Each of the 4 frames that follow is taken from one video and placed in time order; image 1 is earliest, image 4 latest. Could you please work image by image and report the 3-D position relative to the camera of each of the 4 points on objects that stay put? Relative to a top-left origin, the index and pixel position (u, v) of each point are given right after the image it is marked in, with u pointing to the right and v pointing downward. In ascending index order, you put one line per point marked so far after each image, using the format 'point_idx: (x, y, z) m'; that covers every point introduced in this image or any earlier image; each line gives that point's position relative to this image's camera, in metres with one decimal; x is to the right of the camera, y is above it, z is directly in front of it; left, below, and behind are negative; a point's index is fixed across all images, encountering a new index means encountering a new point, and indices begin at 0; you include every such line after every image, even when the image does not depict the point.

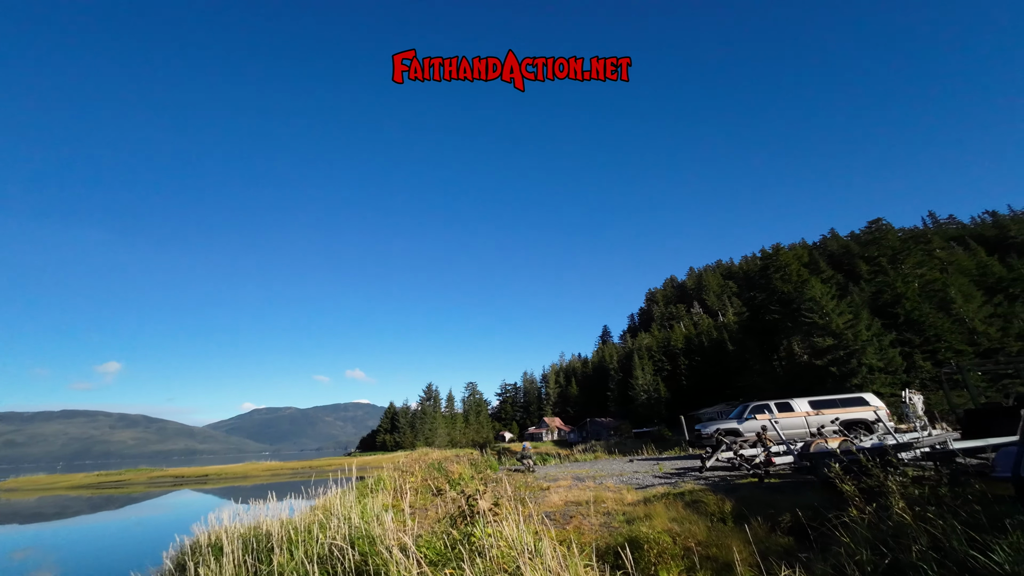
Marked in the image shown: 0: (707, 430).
0: (+4.3, -3.0, +9.8) m
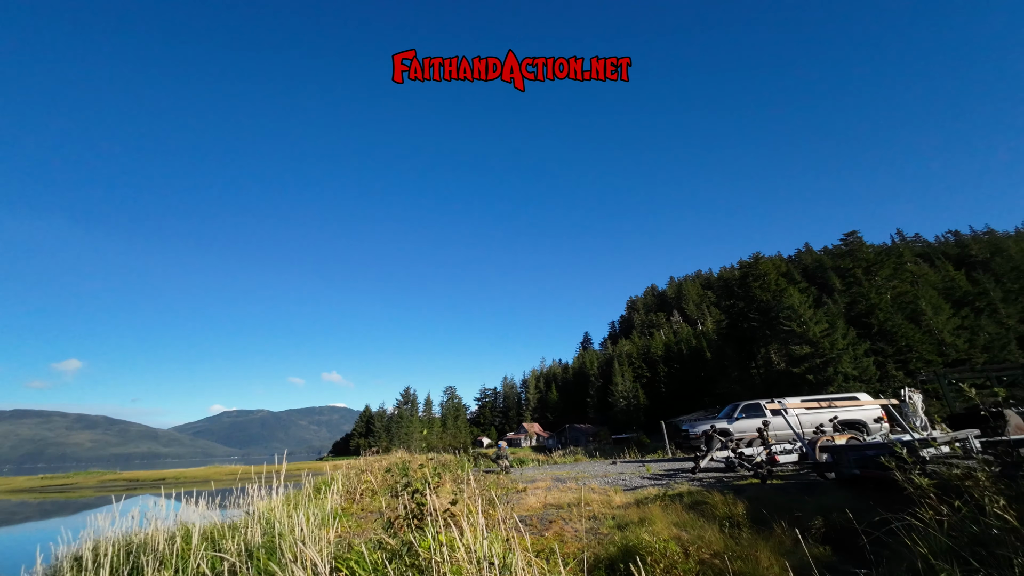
0: (+3.8, -2.9, +9.3) m
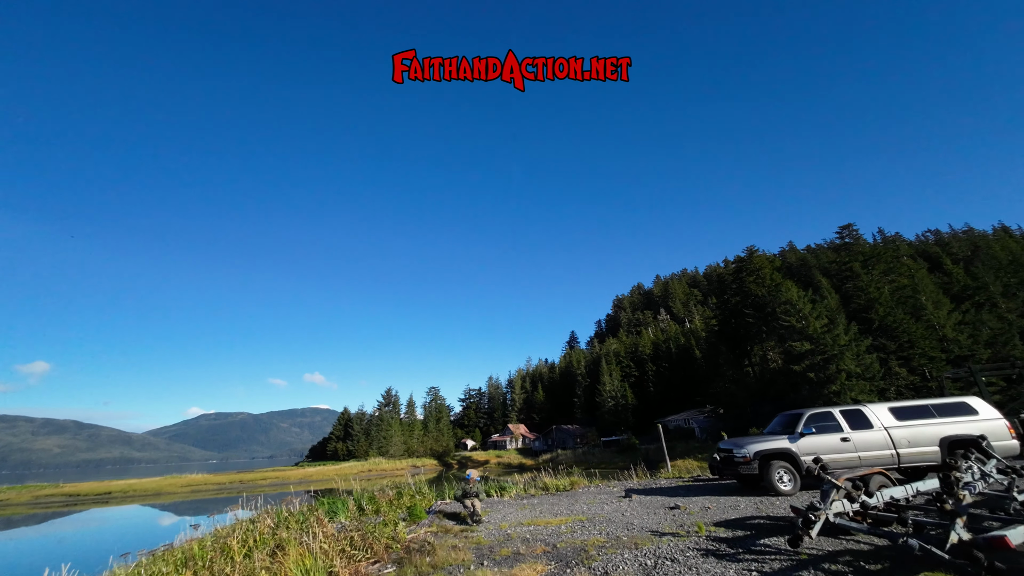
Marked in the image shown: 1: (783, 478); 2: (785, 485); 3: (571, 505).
0: (+3.4, -2.4, +6.9) m
1: (+4.2, -2.9, +7.0) m
2: (+4.2, -3.0, +7.0) m
3: (+1.1, -3.9, +8.3) m
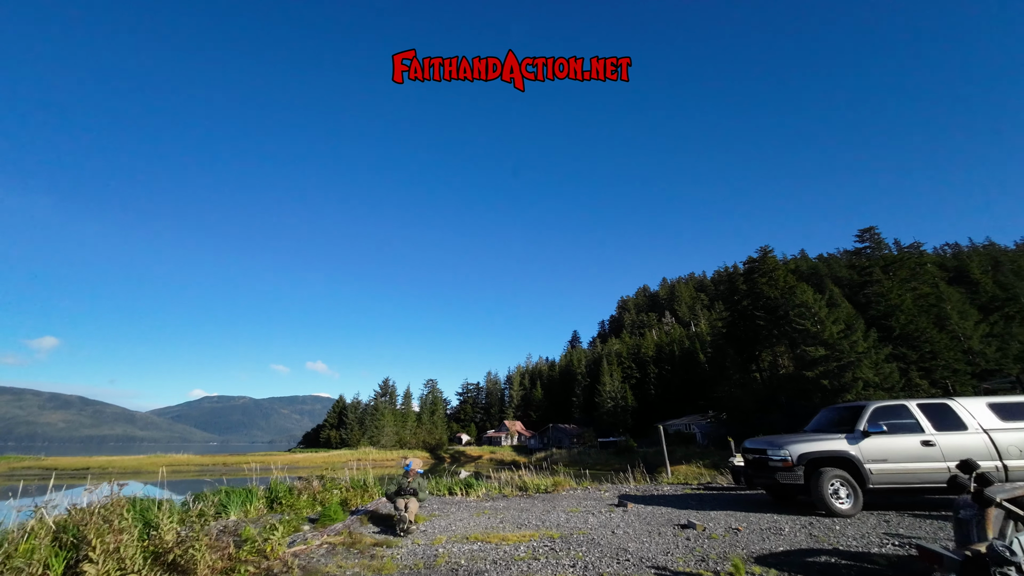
0: (+3.0, -1.9, +5.4) m
1: (+3.7, -2.4, +5.4) m
2: (+3.7, -2.5, +5.4) m
3: (+0.6, -3.2, +6.8) m
